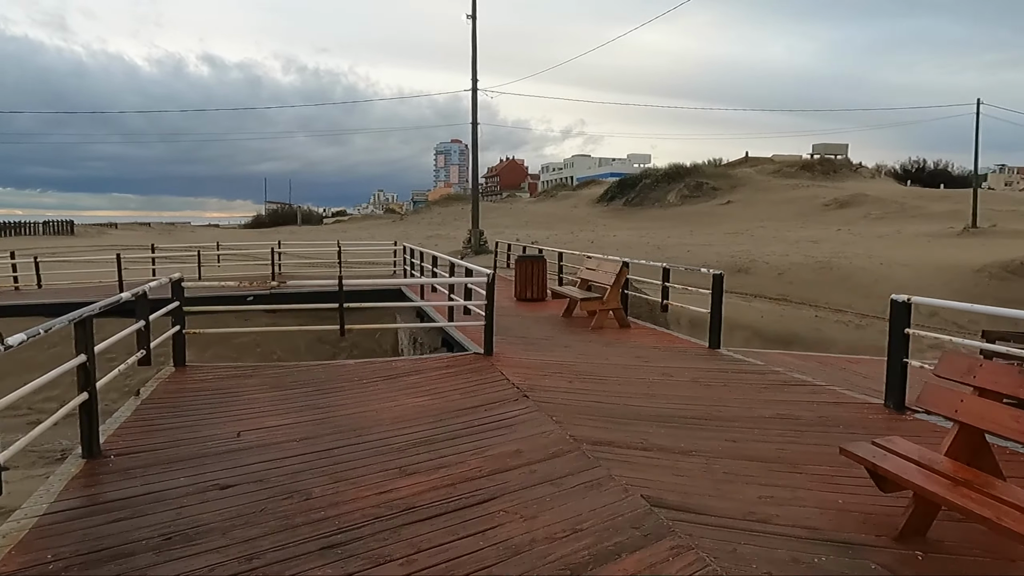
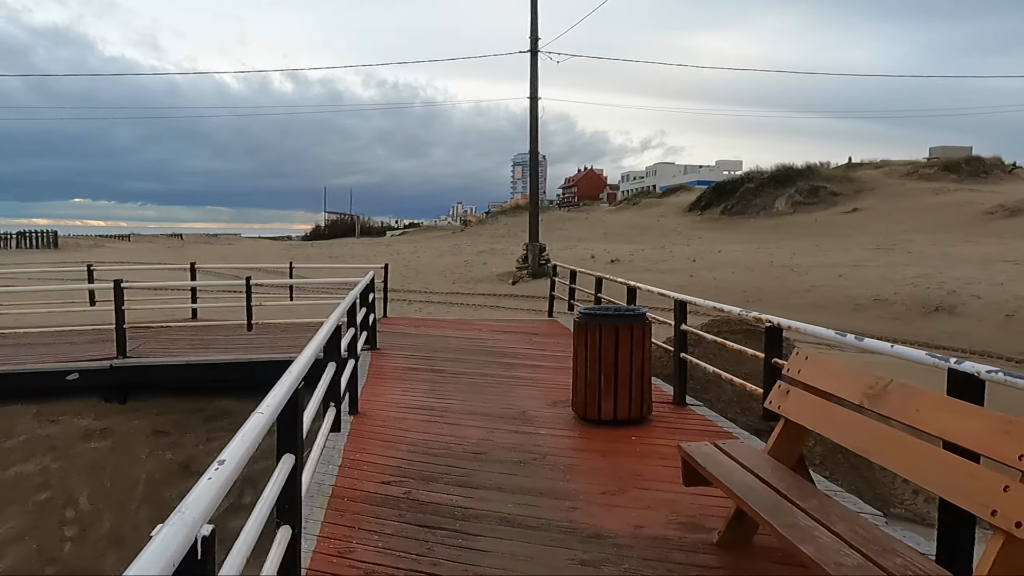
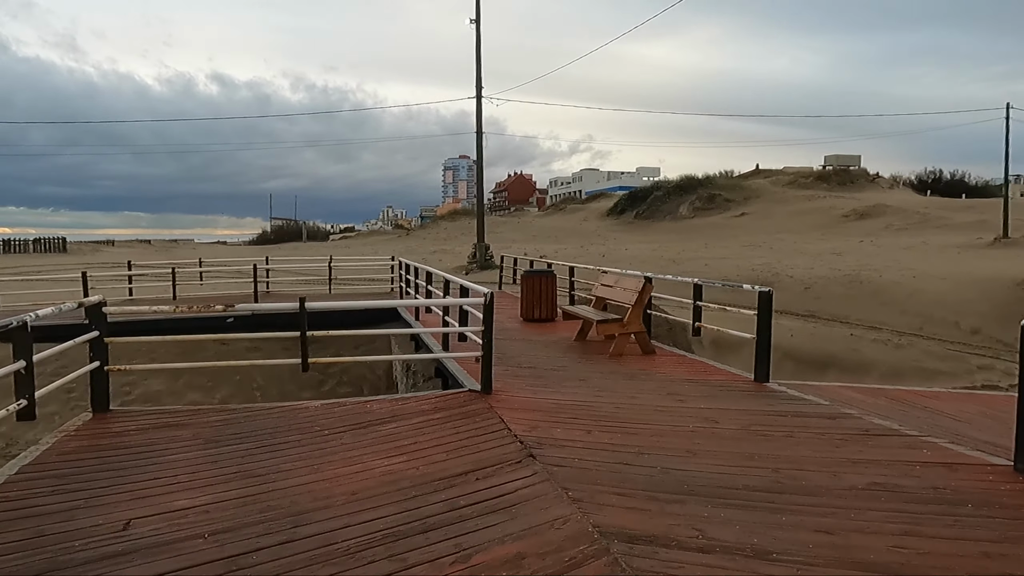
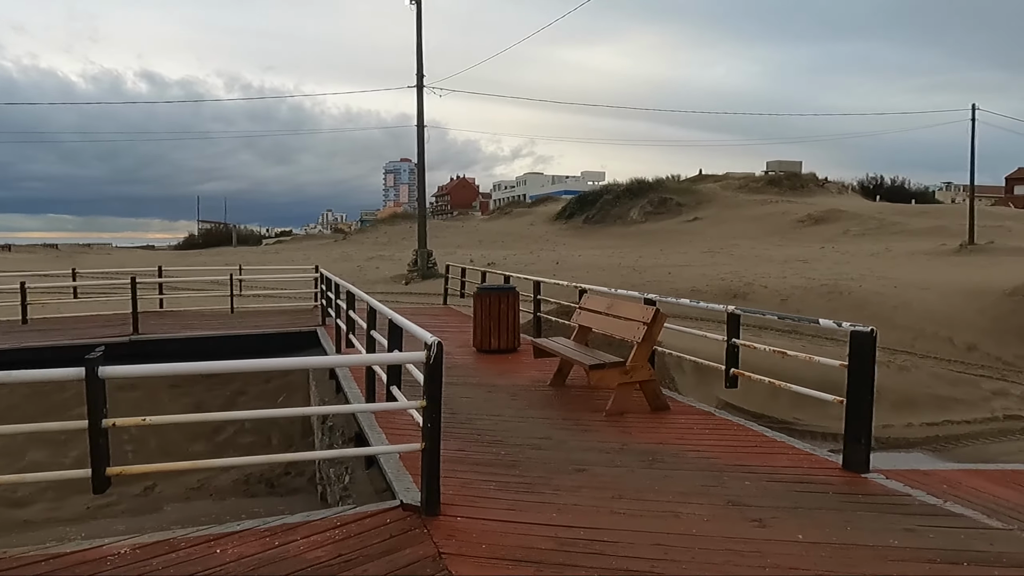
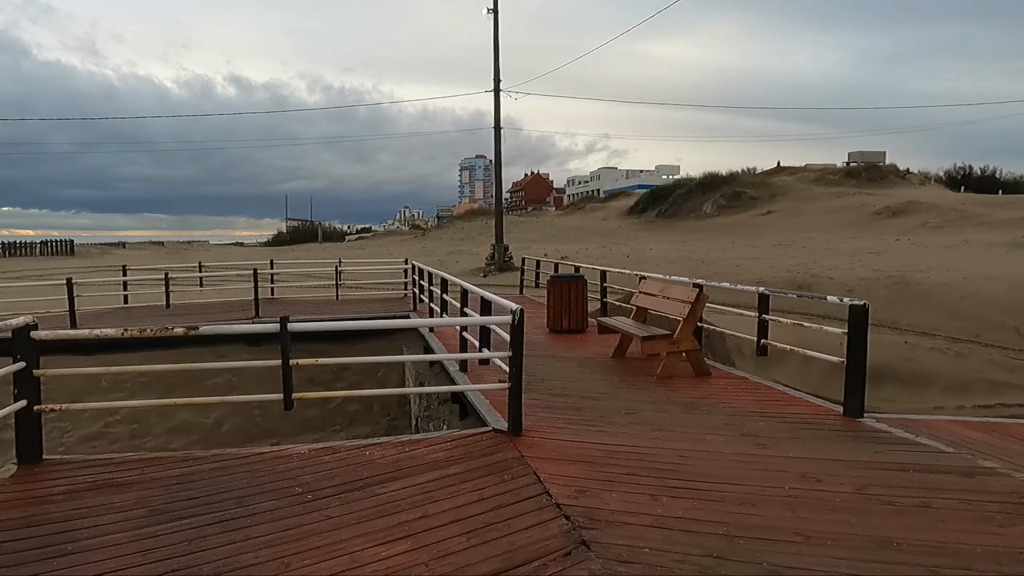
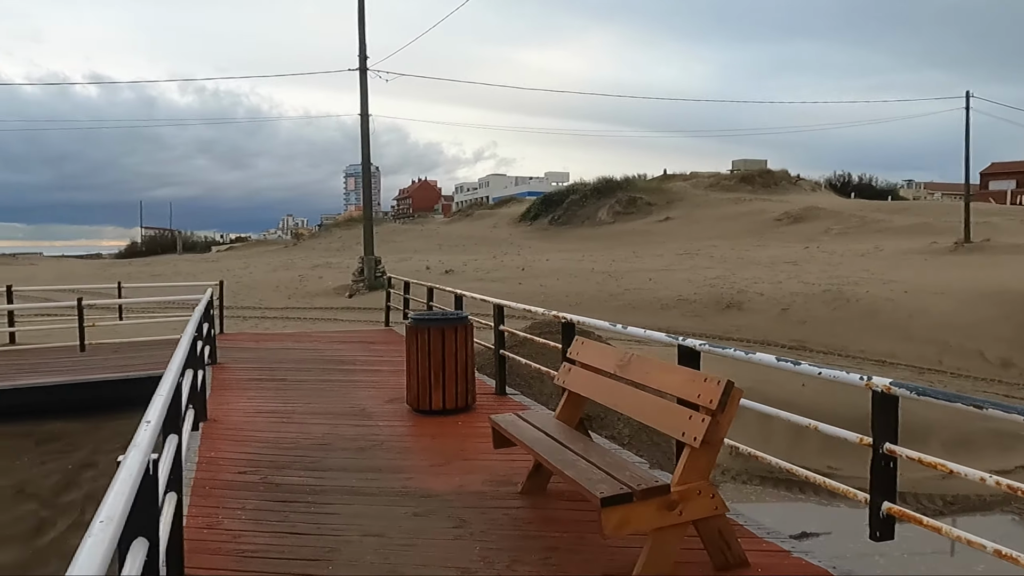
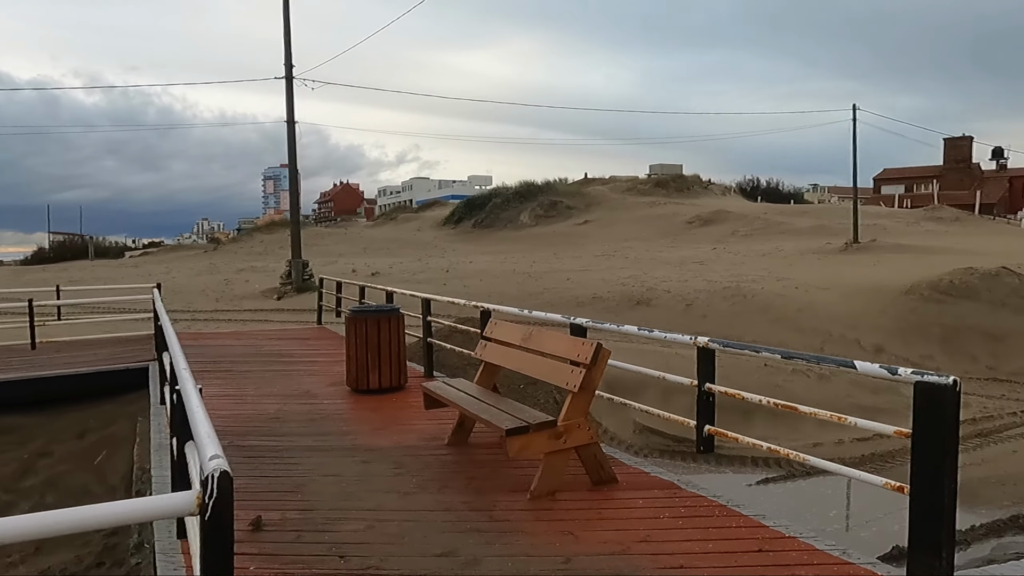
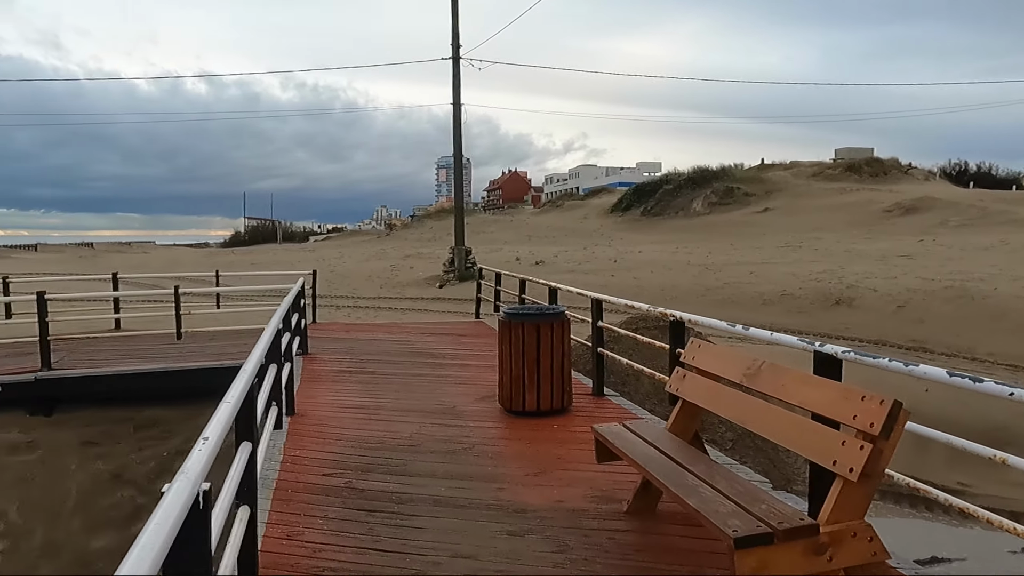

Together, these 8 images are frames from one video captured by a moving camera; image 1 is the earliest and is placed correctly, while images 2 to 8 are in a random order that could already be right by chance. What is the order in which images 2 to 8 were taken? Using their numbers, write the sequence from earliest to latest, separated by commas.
3, 5, 4, 7, 6, 8, 2
